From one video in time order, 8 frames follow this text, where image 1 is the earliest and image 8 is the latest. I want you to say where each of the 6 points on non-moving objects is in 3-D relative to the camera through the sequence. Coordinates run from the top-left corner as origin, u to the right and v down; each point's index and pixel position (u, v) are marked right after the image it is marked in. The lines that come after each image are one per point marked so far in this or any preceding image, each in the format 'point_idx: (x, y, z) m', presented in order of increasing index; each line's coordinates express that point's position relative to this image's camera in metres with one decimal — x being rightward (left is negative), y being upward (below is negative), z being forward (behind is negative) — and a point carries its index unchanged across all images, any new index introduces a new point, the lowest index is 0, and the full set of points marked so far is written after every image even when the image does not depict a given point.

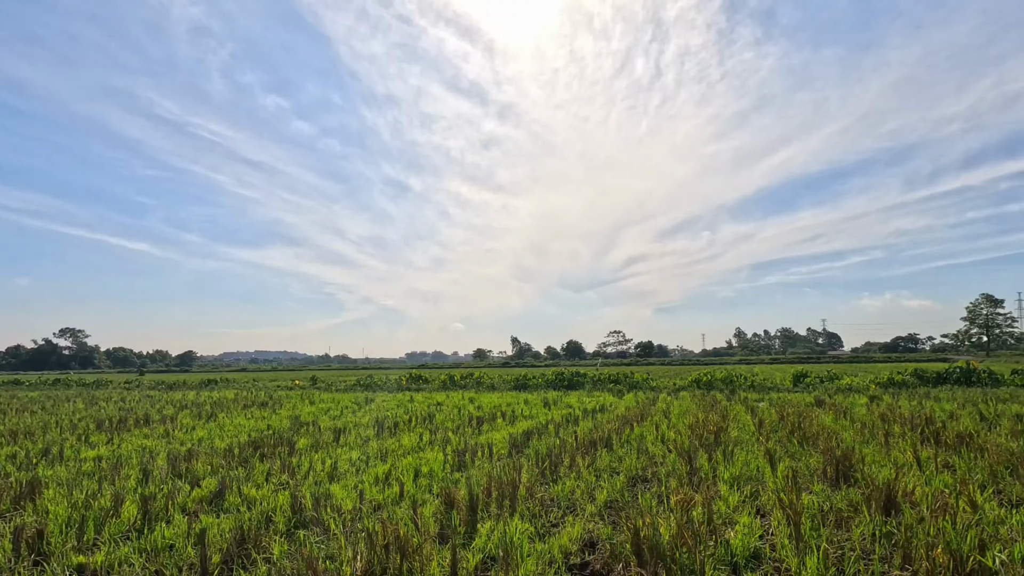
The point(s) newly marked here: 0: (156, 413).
0: (-10.8, -3.8, +14.1) m
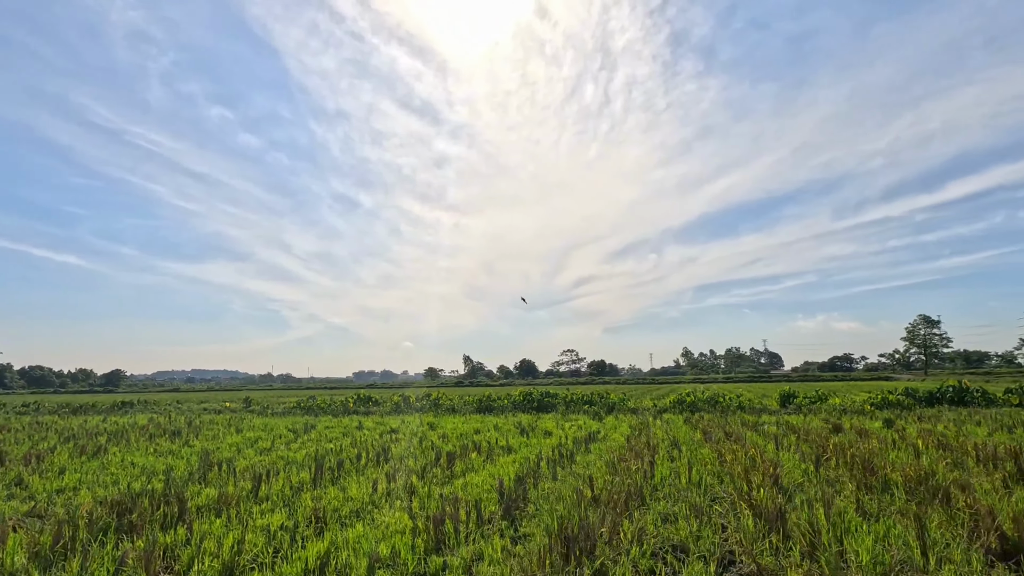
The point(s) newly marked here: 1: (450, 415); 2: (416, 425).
0: (-11.5, -3.8, +11.1) m
1: (-2.2, -4.5, +16.4) m
2: (-2.7, -3.9, +13.2) m
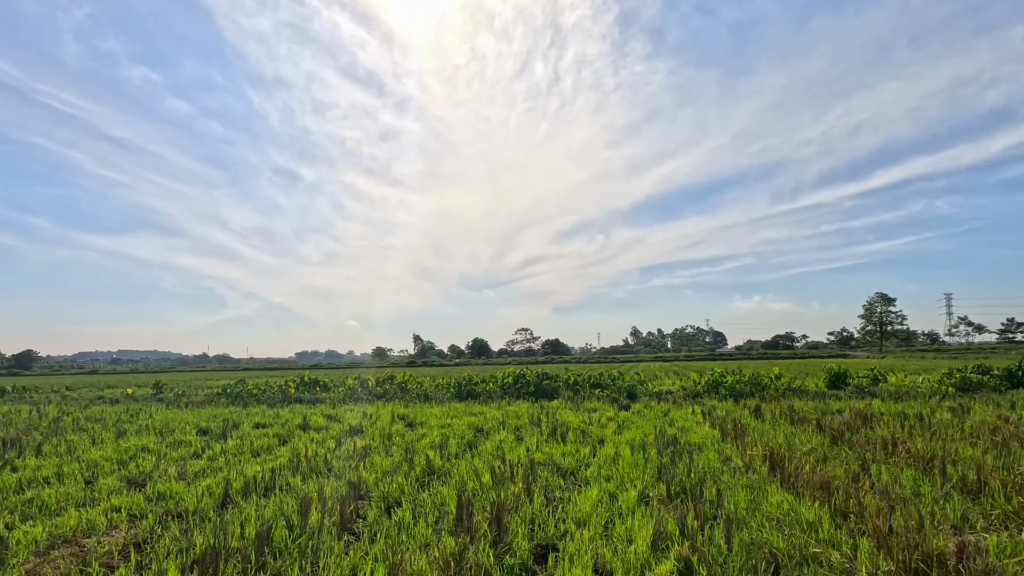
0: (-11.1, -2.6, +6.4) m
1: (-2.4, -3.2, +12.7) m
2: (-2.5, -2.8, +9.6) m
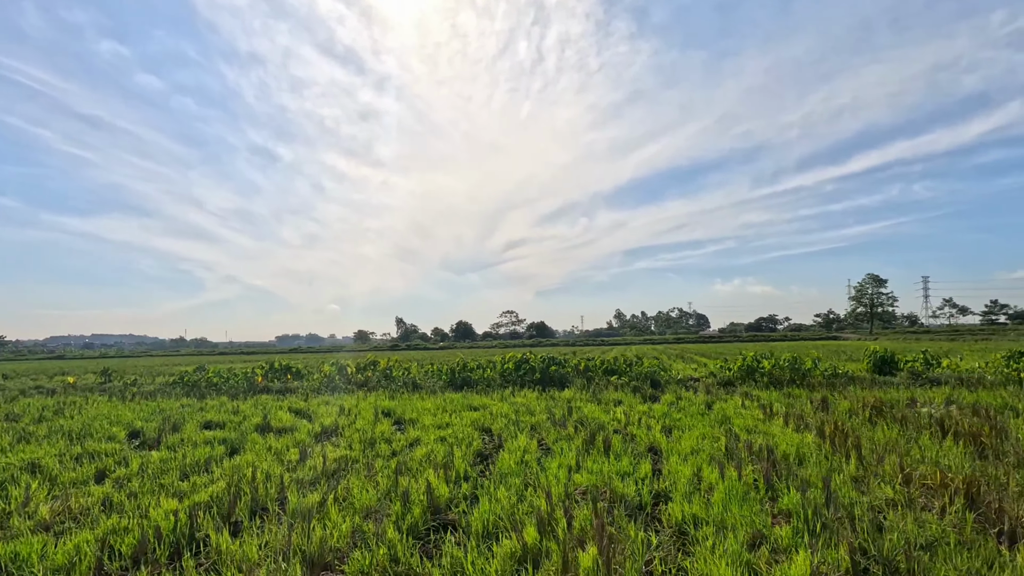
0: (-10.8, -2.2, +4.2) m
1: (-2.3, -2.5, +10.9) m
2: (-2.3, -2.2, +7.7) m
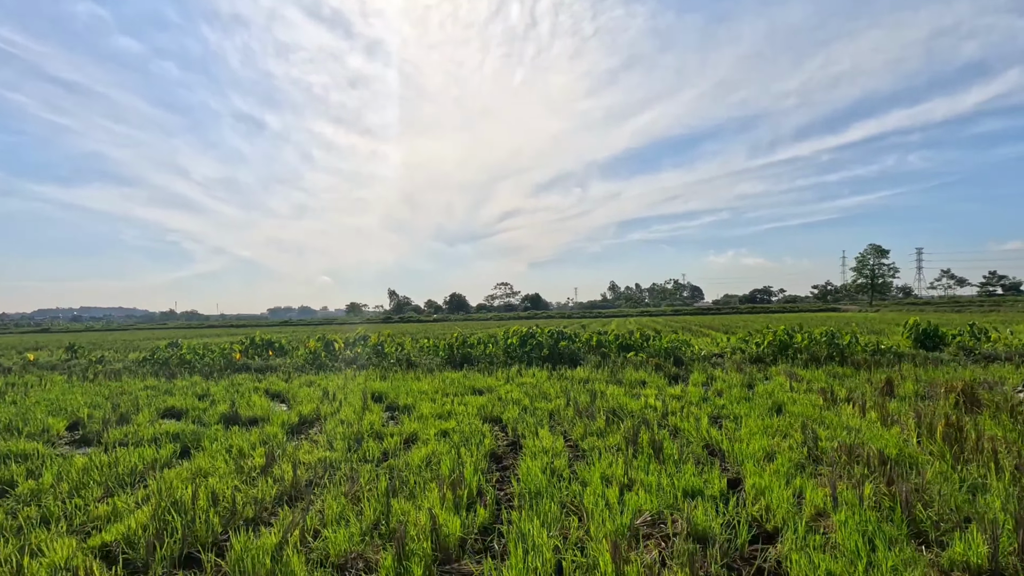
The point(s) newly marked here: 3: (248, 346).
0: (-10.5, -1.9, +3.0) m
1: (-2.1, -1.8, +9.7) m
2: (-2.2, -1.7, +6.5) m
3: (-7.9, -1.7, +13.8) m
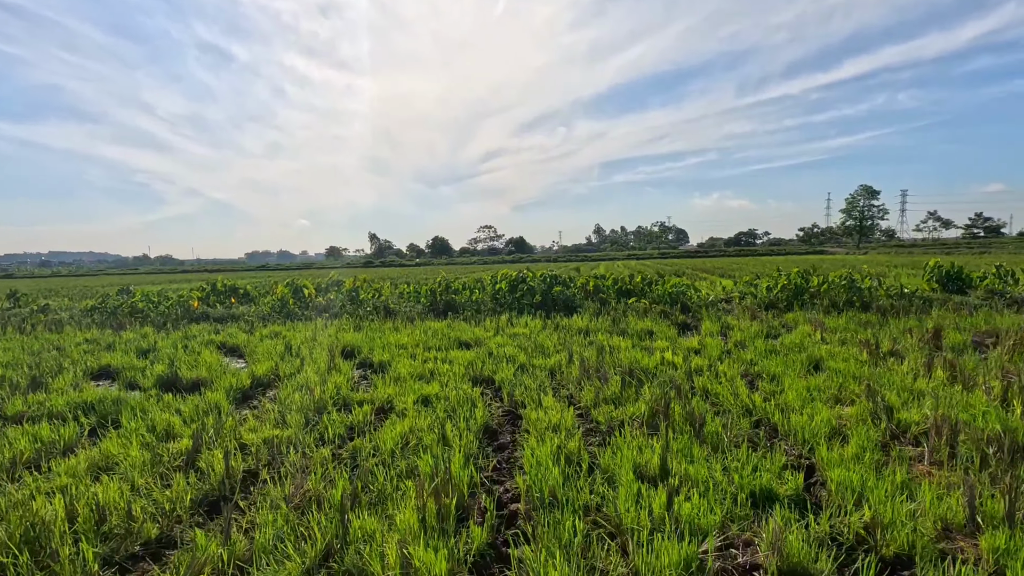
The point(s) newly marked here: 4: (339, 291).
0: (-10.5, -1.6, +1.7) m
1: (-2.3, -0.7, +8.7) m
2: (-2.2, -1.0, +5.5) m
3: (-8.2, -0.1, +12.6) m
4: (-4.5, -0.1, +12.0) m
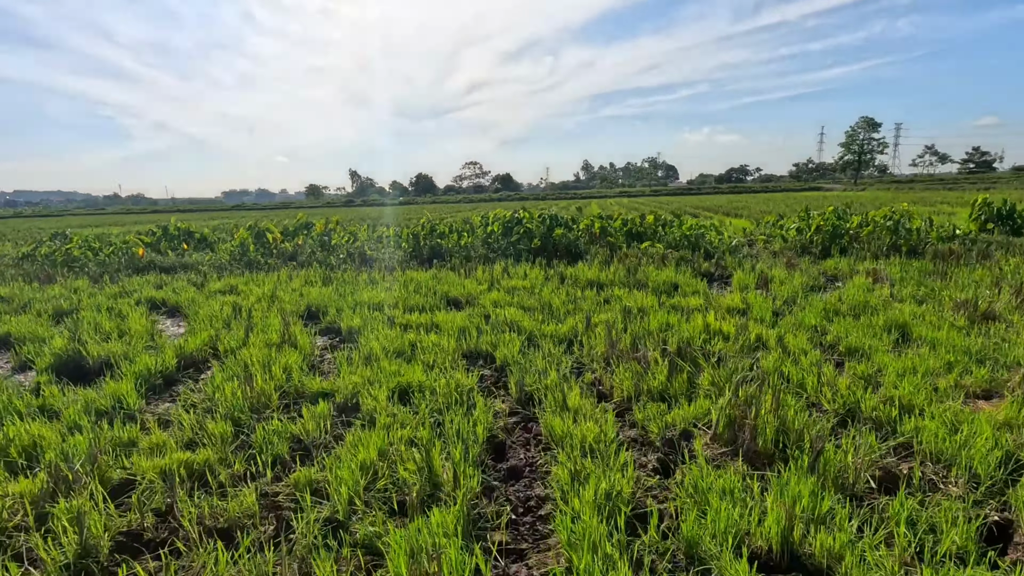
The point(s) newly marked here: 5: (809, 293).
0: (-10.3, -1.7, +0.4) m
1: (-2.4, +0.2, +7.4) m
2: (-2.2, -0.5, +4.3) m
3: (-8.3, +1.2, +11.0) m
4: (-4.6, +1.2, +10.6) m
5: (+3.7, 0.0, +5.7) m
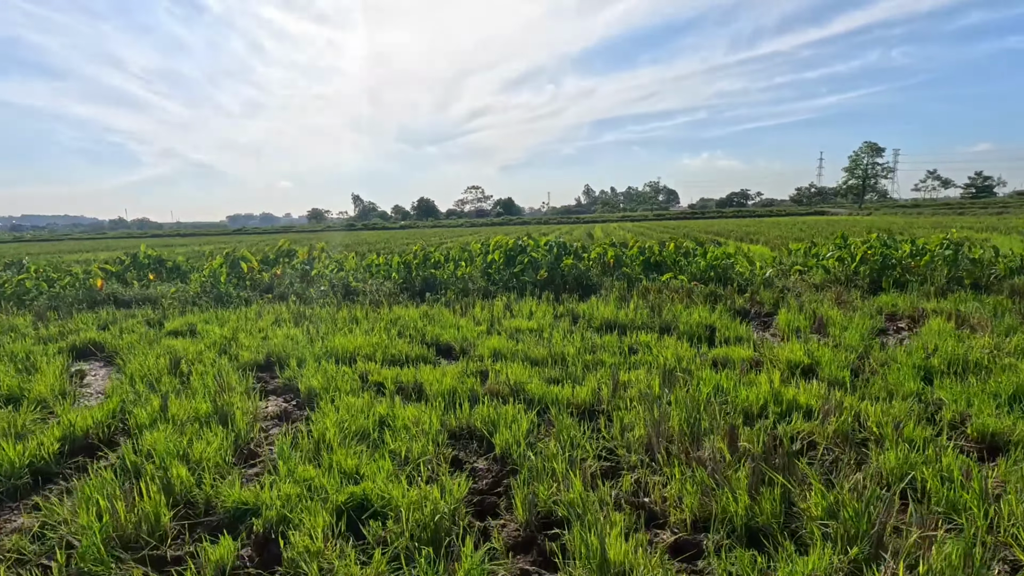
0: (-10.3, -1.9, -0.7) m
1: (-2.3, -0.4, +6.4) m
2: (-2.2, -0.9, +3.2) m
3: (-8.3, +0.5, +10.0) m
4: (-4.6, +0.5, +9.6) m
5: (+3.7, -0.5, +4.7) m
